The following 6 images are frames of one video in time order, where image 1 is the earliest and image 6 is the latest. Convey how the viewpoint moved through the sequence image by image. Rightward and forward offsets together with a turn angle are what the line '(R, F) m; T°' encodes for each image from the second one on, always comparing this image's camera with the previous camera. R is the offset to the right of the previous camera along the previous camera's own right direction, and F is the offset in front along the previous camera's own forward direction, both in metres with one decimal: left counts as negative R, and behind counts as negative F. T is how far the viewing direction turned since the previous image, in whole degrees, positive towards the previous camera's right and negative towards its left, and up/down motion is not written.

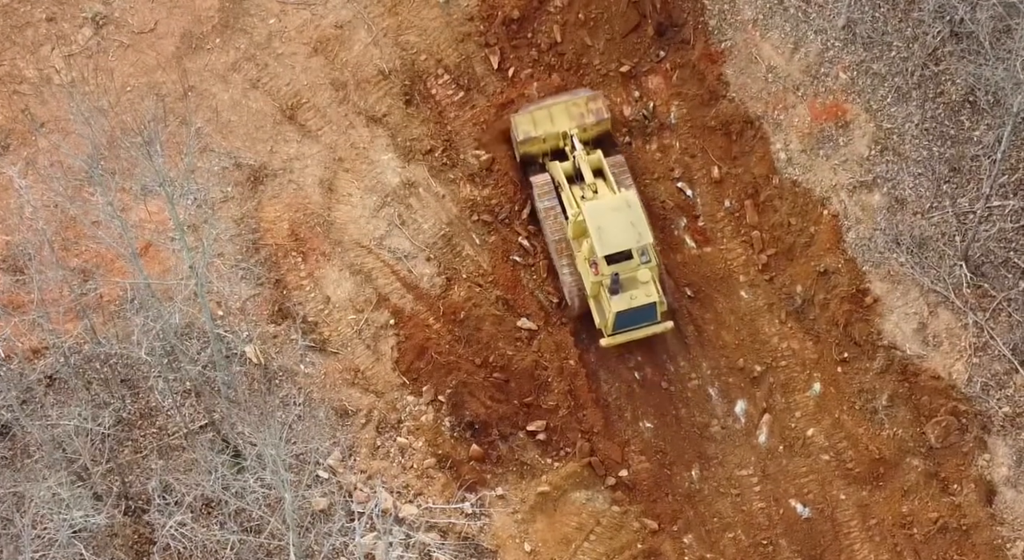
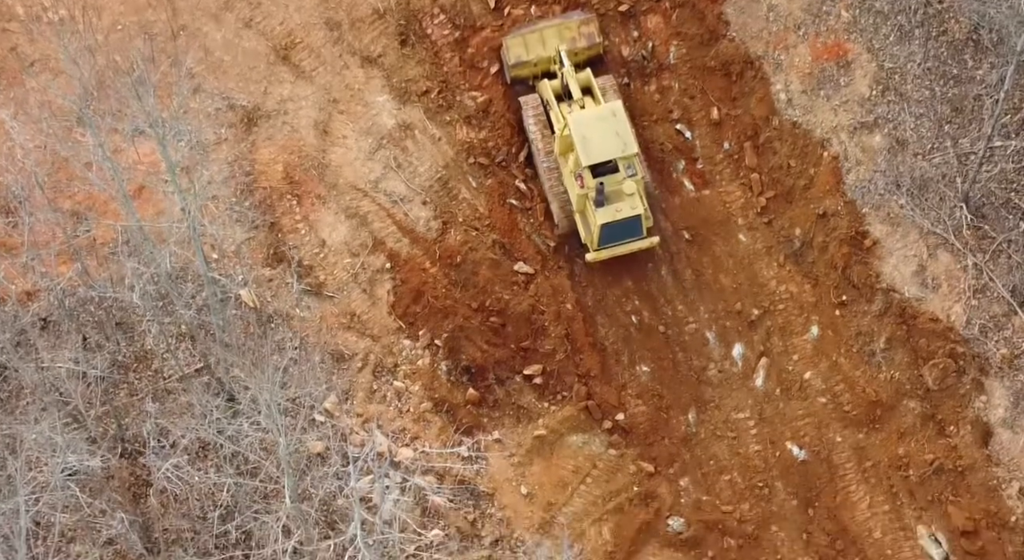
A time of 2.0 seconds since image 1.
(0.0, +0.2) m; 0°
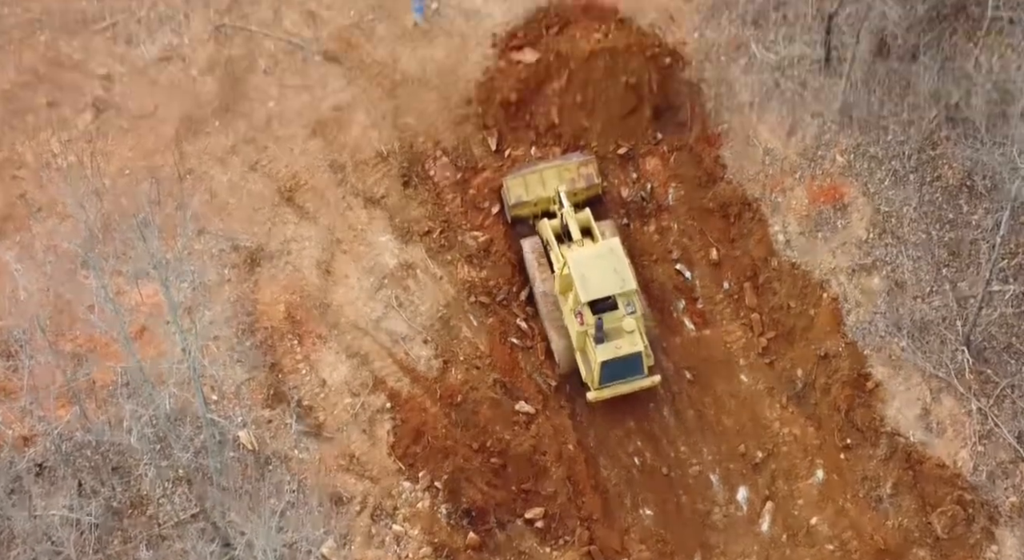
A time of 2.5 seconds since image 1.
(0.0, 0.0) m; 0°
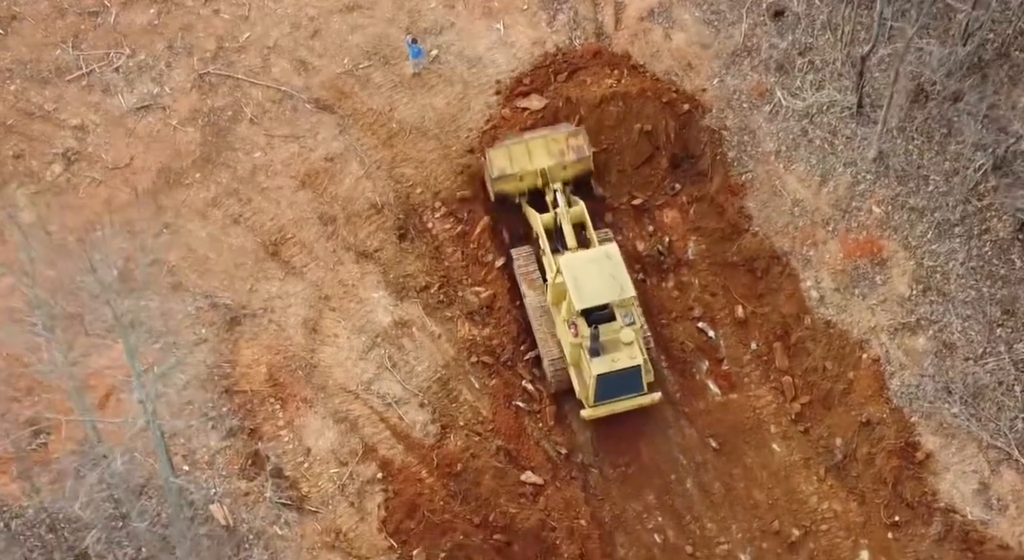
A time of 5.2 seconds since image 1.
(-0.1, +1.6) m; 0°
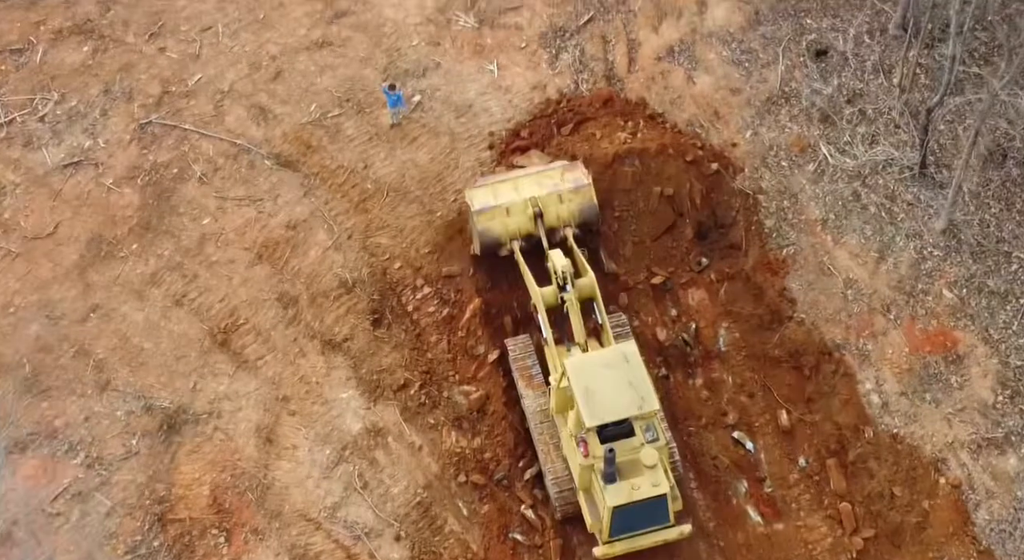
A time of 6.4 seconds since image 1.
(0.0, +2.9) m; 0°
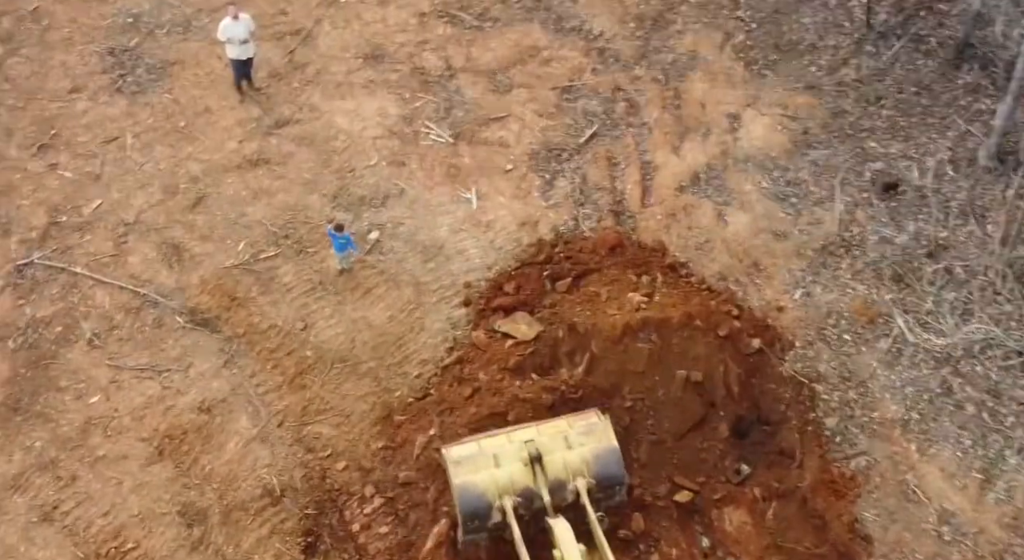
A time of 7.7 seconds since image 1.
(+0.1, +3.6) m; +1°
